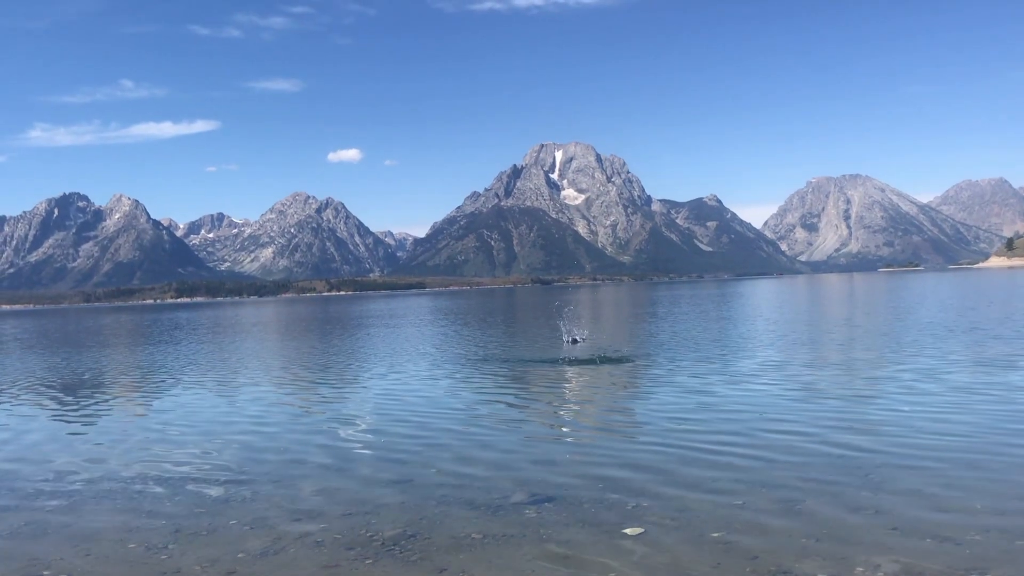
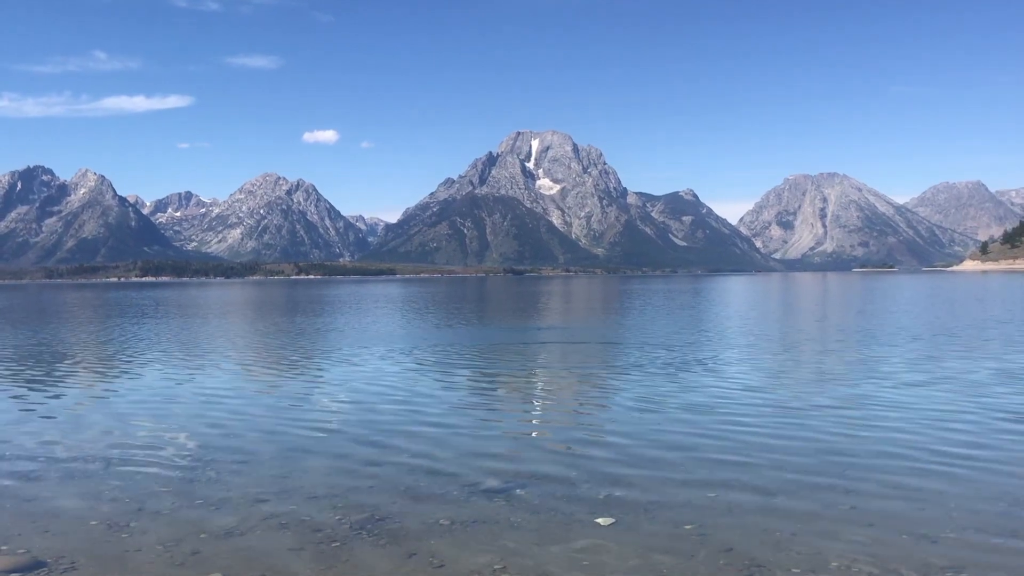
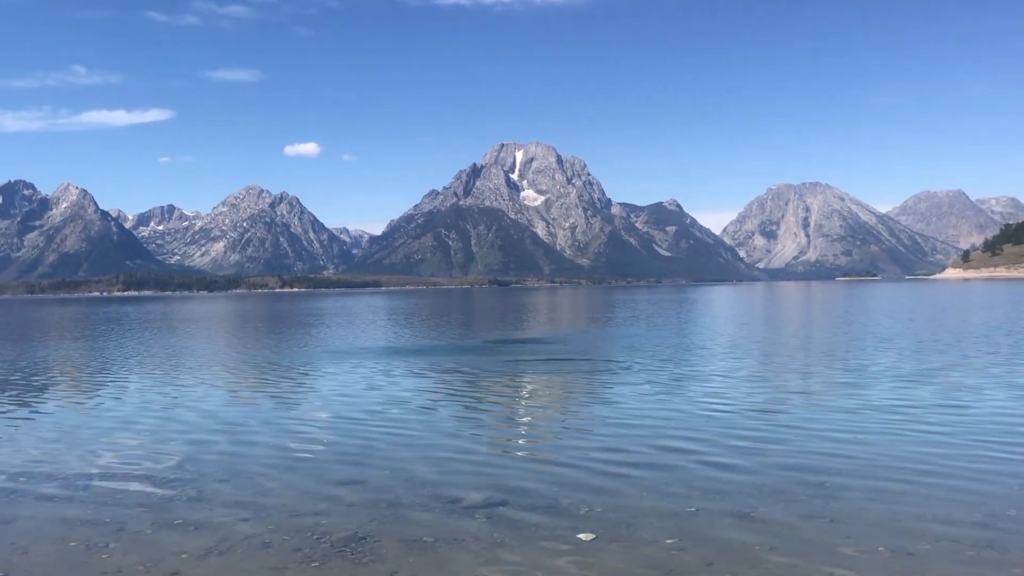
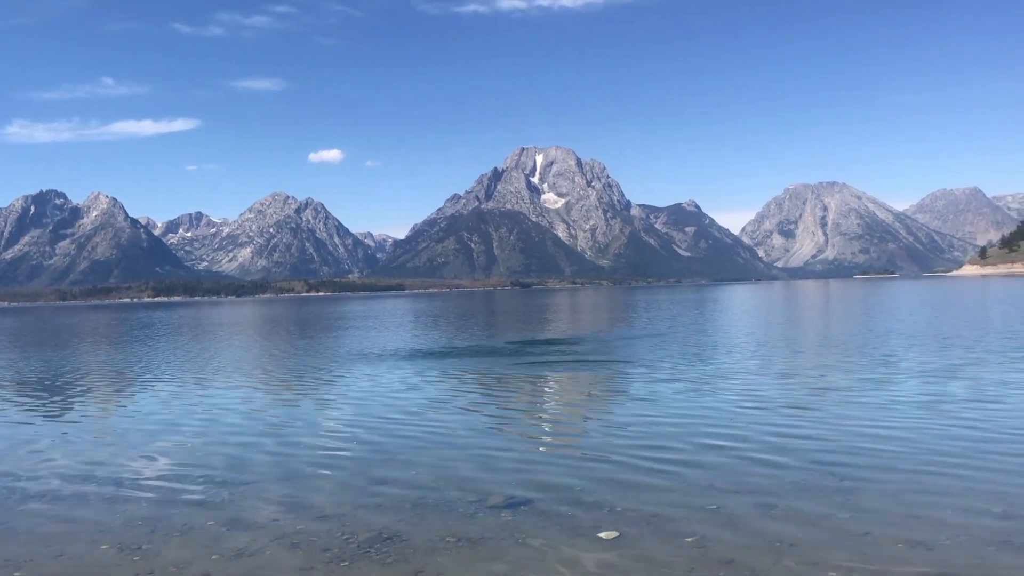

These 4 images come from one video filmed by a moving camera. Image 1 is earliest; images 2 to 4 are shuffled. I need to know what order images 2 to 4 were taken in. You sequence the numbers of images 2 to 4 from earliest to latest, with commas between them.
4, 3, 2
